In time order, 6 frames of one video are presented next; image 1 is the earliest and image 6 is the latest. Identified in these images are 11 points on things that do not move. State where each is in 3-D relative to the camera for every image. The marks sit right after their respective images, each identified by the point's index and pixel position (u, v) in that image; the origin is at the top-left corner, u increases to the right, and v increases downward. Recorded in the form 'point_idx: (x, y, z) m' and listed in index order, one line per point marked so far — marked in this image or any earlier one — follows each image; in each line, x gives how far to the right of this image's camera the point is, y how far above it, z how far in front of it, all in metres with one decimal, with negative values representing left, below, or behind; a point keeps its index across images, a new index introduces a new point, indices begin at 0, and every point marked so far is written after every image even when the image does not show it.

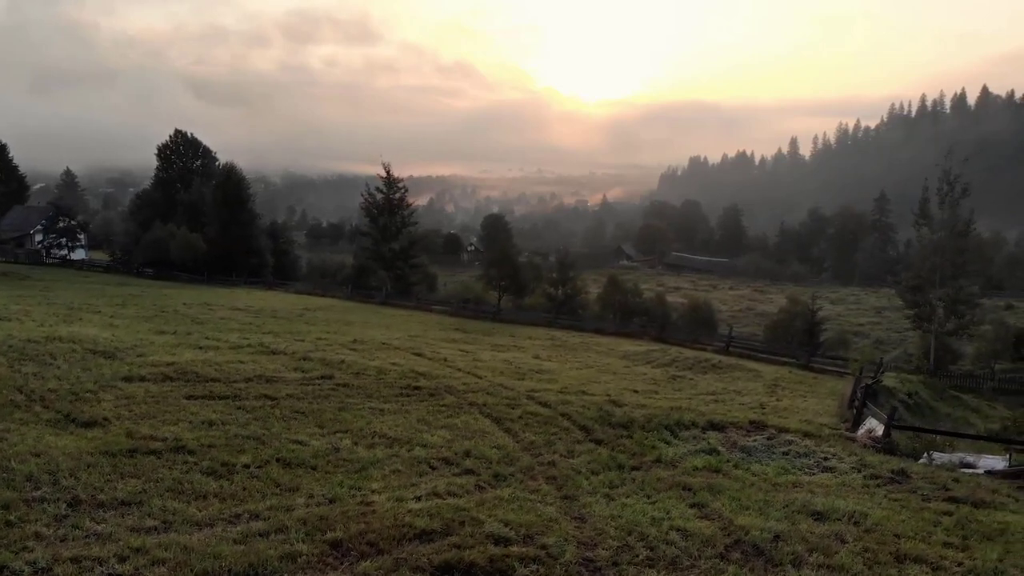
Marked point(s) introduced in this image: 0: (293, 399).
0: (-4.8, -2.5, +12.7) m
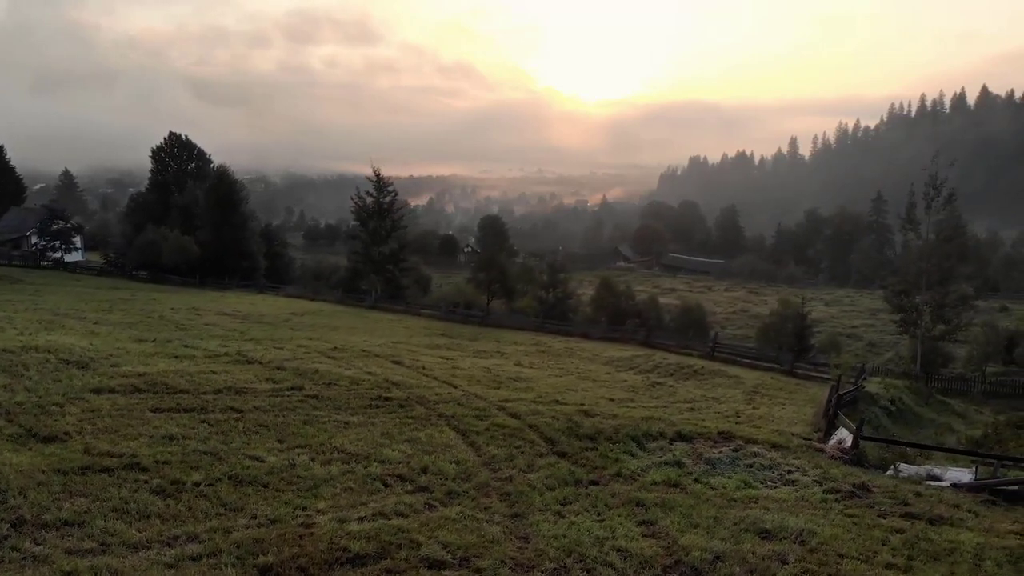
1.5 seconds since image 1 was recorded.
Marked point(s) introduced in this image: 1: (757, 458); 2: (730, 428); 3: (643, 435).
0: (-5.6, -2.7, +12.7) m
1: (+5.4, -3.8, +12.8) m
2: (+5.8, -3.7, +15.3) m
3: (+3.1, -3.5, +13.7) m
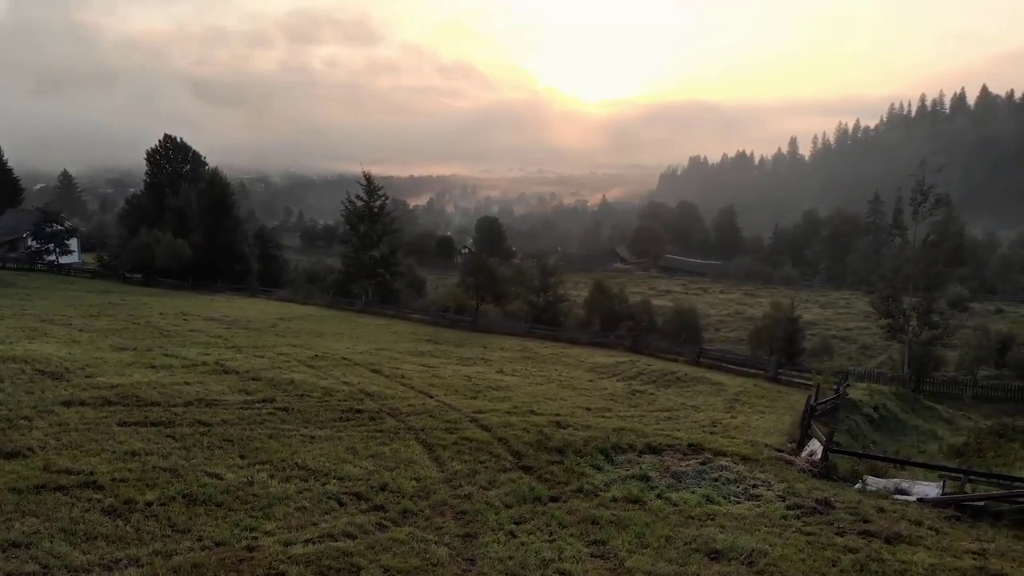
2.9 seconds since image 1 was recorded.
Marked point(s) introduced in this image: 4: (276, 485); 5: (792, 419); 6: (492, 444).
0: (-6.3, -3.0, +12.7) m
1: (+4.7, -4.1, +12.8) m
2: (+5.0, -4.0, +15.3) m
3: (+2.4, -3.8, +13.7) m
4: (-4.1, -3.4, +9.9) m
5: (+9.2, -4.3, +18.9) m
6: (-0.5, -3.5, +12.9) m
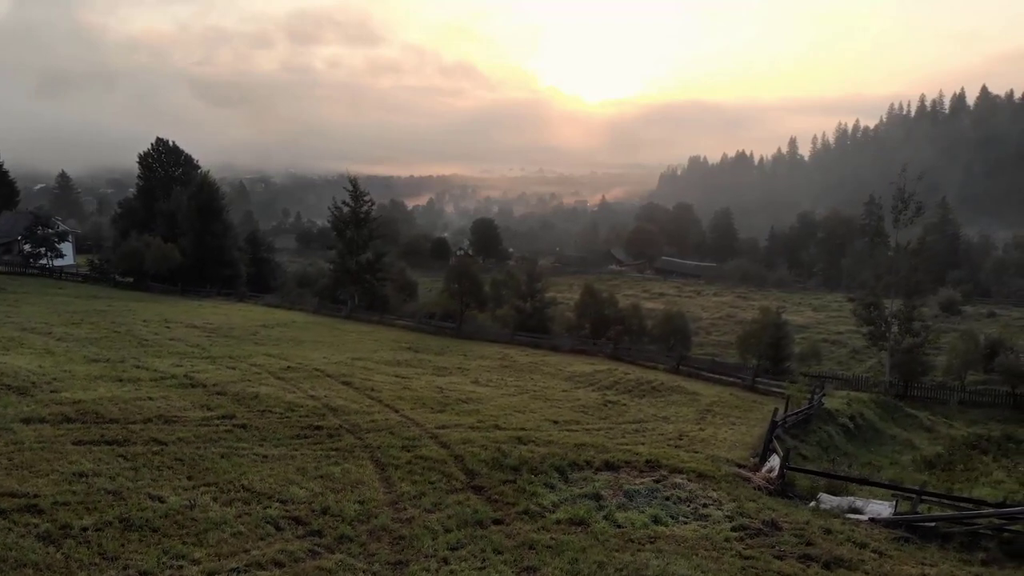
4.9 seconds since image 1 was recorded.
0: (-7.3, -3.5, +12.8) m
1: (+3.7, -4.5, +12.9) m
2: (+4.0, -4.4, +15.3) m
3: (+1.4, -4.2, +13.8) m
4: (-5.1, -3.8, +9.9) m
5: (+8.1, -4.7, +18.9) m
6: (-1.5, -3.9, +13.0) m
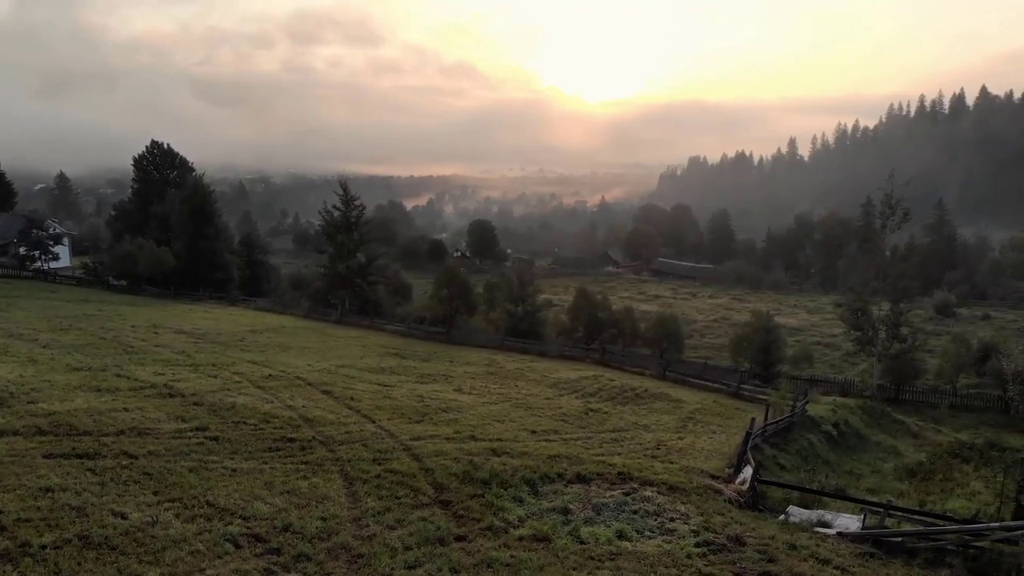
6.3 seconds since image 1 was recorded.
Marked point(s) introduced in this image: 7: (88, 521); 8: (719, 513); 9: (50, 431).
0: (-8.0, -3.8, +12.8) m
1: (+3.0, -4.8, +12.9) m
2: (+3.3, -4.7, +15.3) m
3: (+0.7, -4.5, +13.8) m
4: (-5.8, -4.1, +9.9) m
5: (+7.5, -5.0, +18.9) m
6: (-2.2, -4.2, +13.0) m
7: (-7.4, -4.0, +10.0) m
8: (+4.6, -5.0, +12.7) m
9: (-11.3, -3.5, +14.1) m
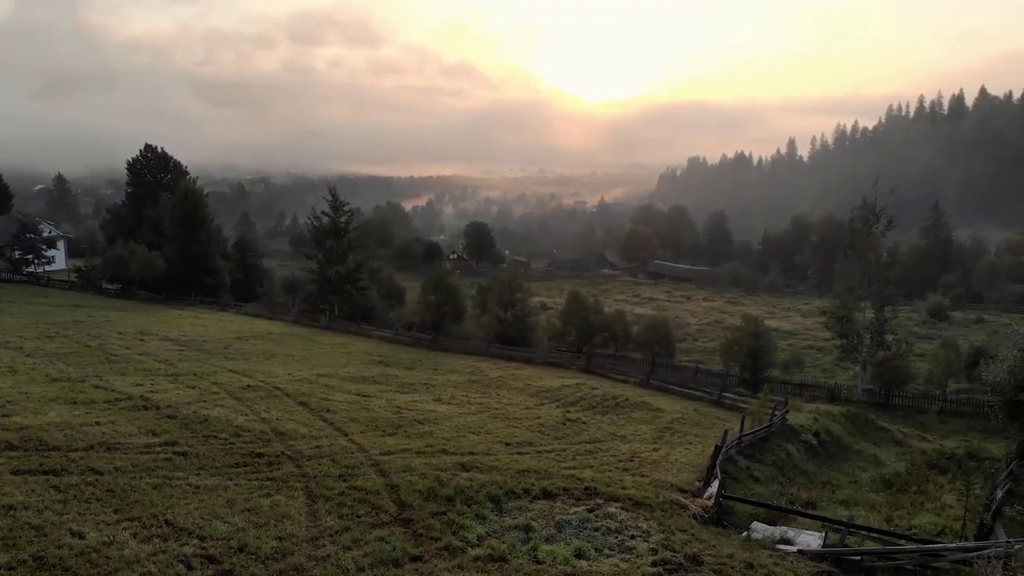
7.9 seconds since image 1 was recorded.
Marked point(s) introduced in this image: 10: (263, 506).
0: (-8.8, -4.2, +12.9) m
1: (+2.2, -5.2, +12.9) m
2: (+2.5, -5.1, +15.4) m
3: (-0.1, -4.9, +13.9) m
4: (-6.6, -4.5, +10.0) m
5: (+6.6, -5.4, +19.0) m
6: (-3.0, -4.6, +13.1) m
7: (-8.2, -4.4, +10.1) m
8: (+3.7, -5.4, +12.8) m
9: (-12.1, -3.9, +14.2) m
10: (-5.1, -4.5, +11.9) m
